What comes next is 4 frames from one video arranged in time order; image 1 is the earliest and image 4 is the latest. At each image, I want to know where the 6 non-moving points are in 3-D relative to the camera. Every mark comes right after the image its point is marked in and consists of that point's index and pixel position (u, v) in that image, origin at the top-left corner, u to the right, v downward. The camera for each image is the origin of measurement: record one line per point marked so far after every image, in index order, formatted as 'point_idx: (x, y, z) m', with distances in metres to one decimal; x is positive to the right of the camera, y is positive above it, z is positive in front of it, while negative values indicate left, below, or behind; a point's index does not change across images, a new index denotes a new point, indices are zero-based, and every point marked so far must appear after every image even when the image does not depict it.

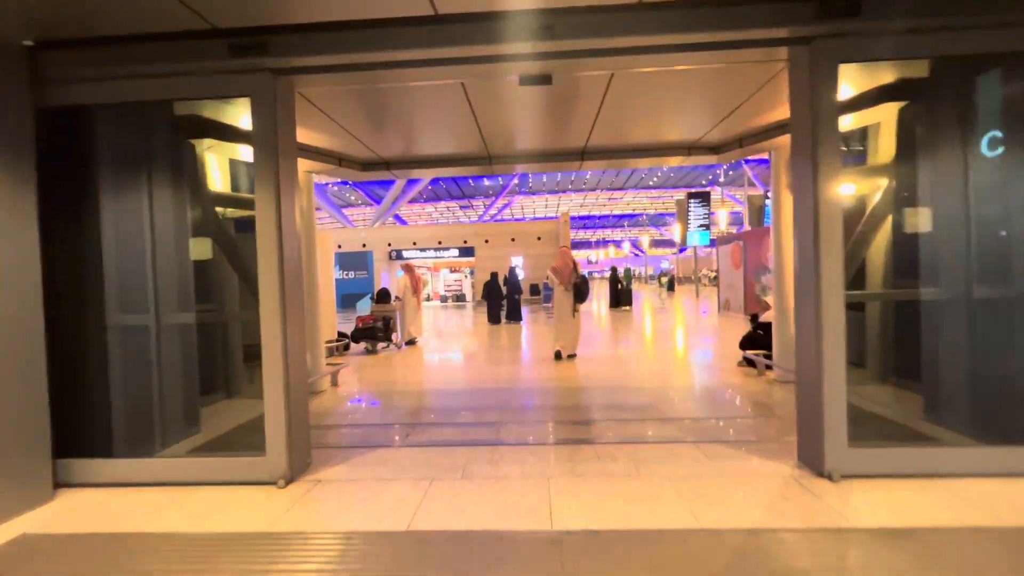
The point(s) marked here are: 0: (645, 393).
0: (+1.3, -1.0, +4.4) m
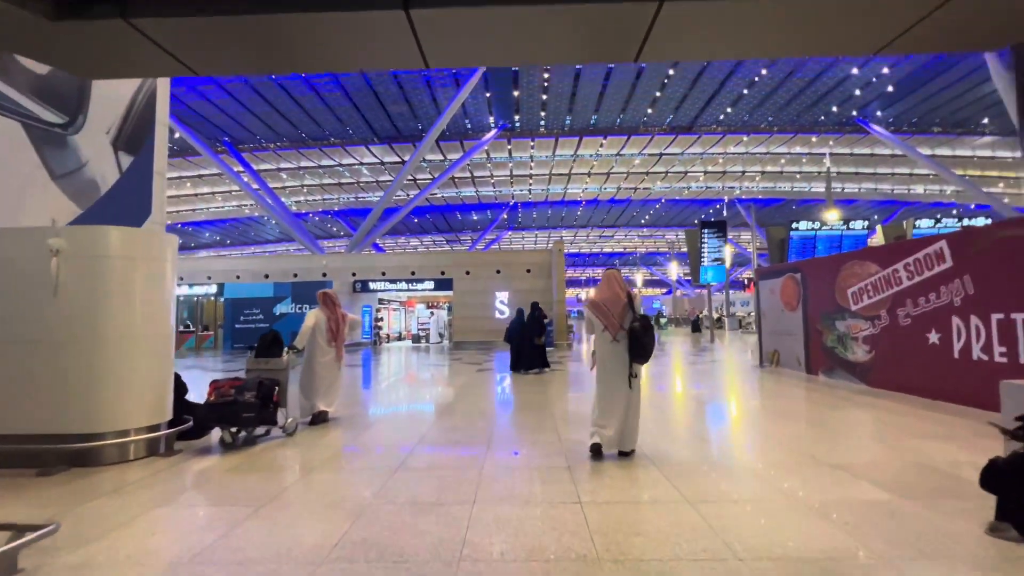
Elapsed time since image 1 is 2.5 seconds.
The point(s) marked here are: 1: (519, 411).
0: (+1.1, -1.3, +1.5) m
1: (+0.2, -2.0, +7.4) m
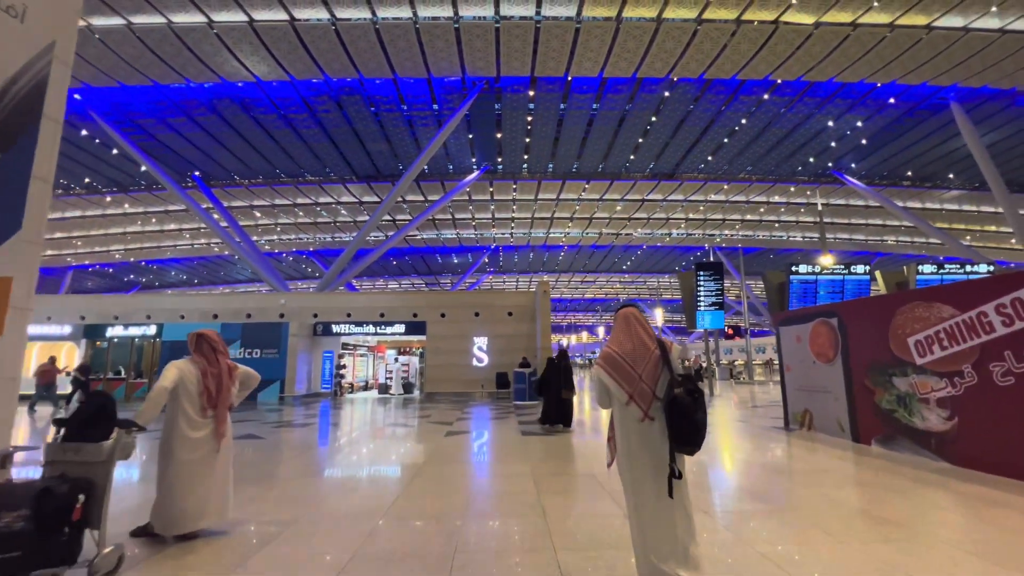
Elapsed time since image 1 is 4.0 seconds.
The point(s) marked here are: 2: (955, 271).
0: (+1.1, -1.2, -0.1) m
1: (-0.1, -2.6, +5.6) m
2: (+14.9, +0.6, +15.2) m
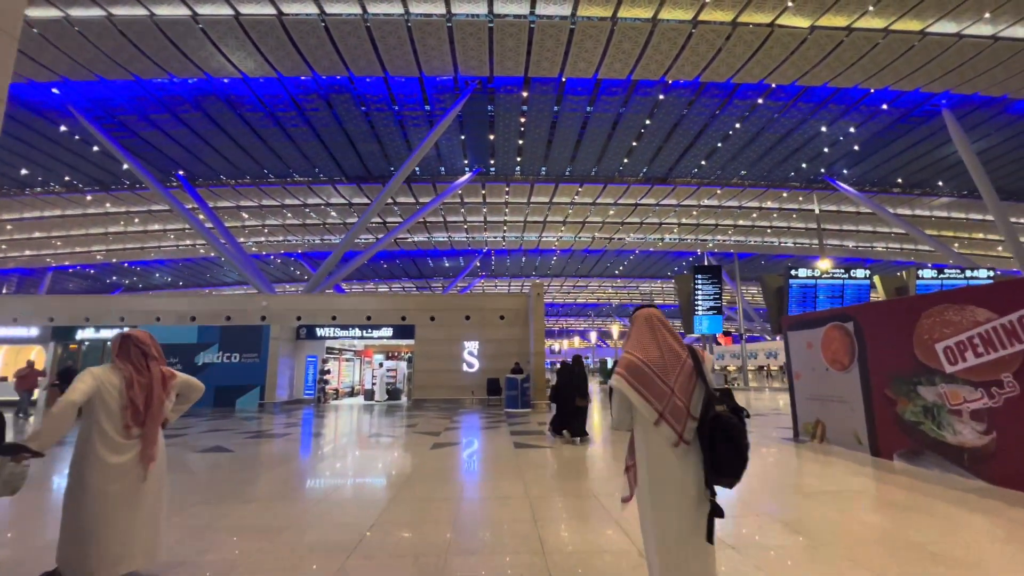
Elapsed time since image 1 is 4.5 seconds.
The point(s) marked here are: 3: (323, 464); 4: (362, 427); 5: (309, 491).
0: (+1.1, -1.2, -0.6) m
1: (-0.2, -2.6, +5.1) m
2: (+14.7, +0.4, +15.0) m
3: (-3.8, -3.5, +8.7) m
4: (-4.3, -4.1, +12.8) m
5: (-3.0, -3.0, +6.6) m
